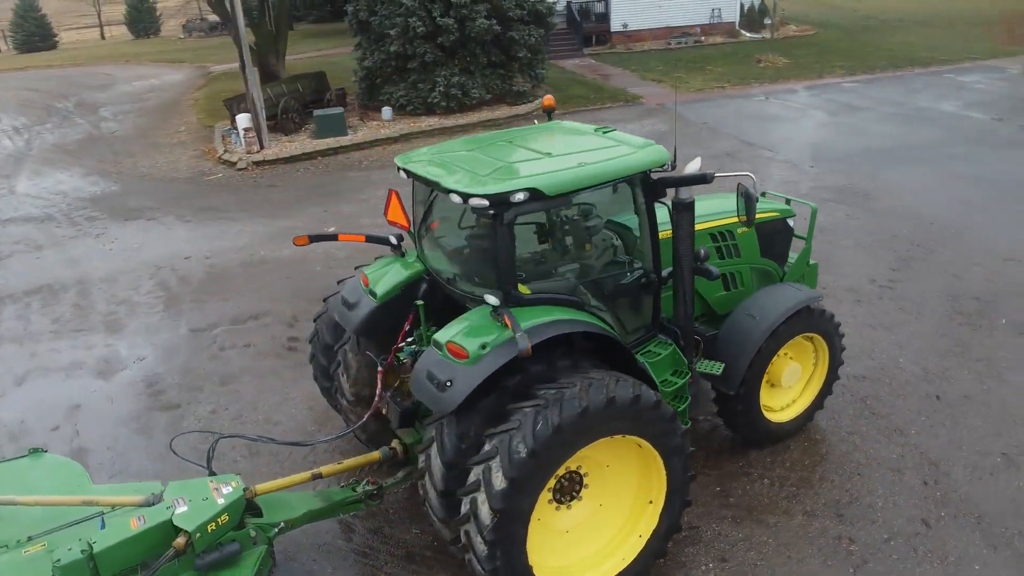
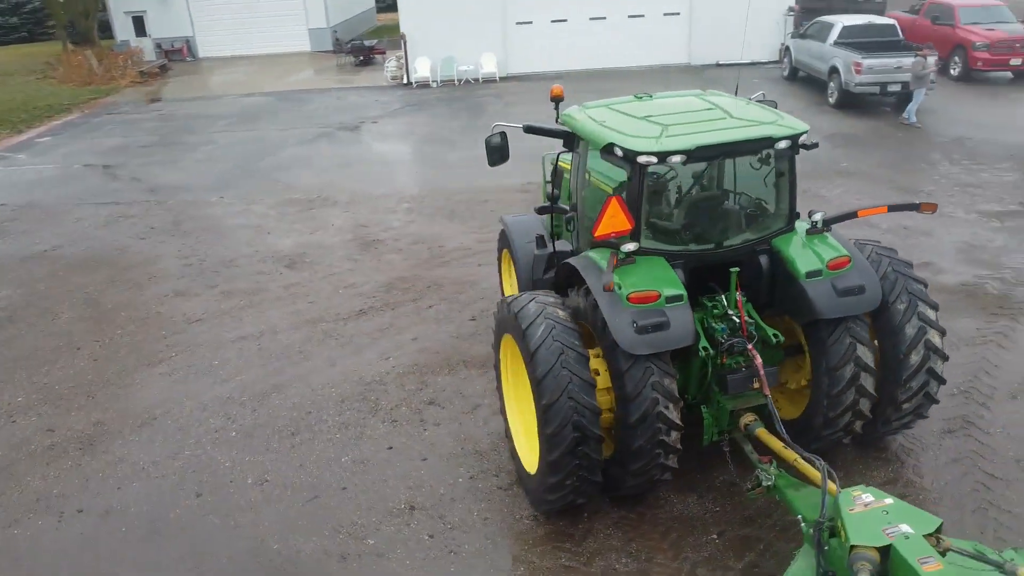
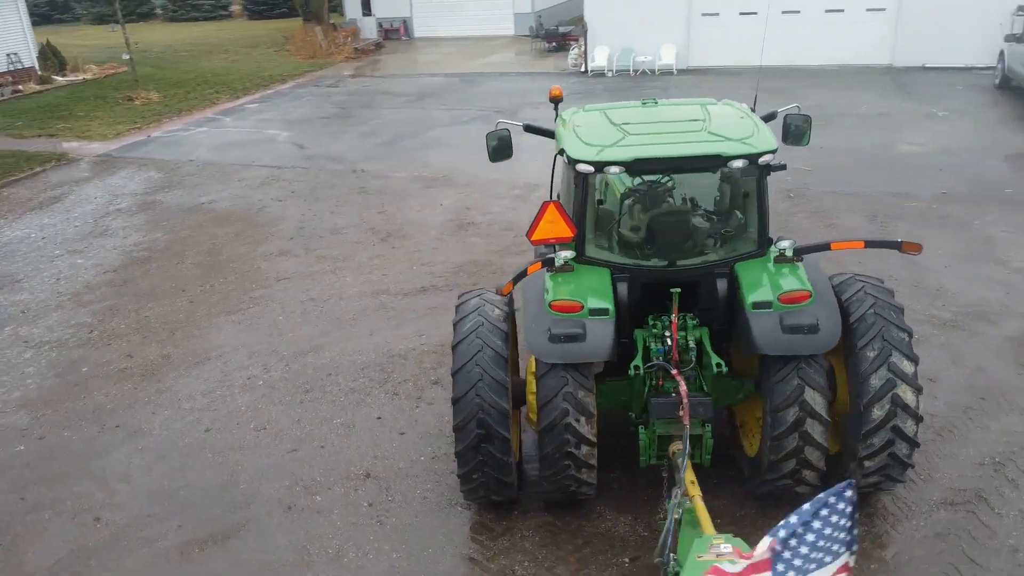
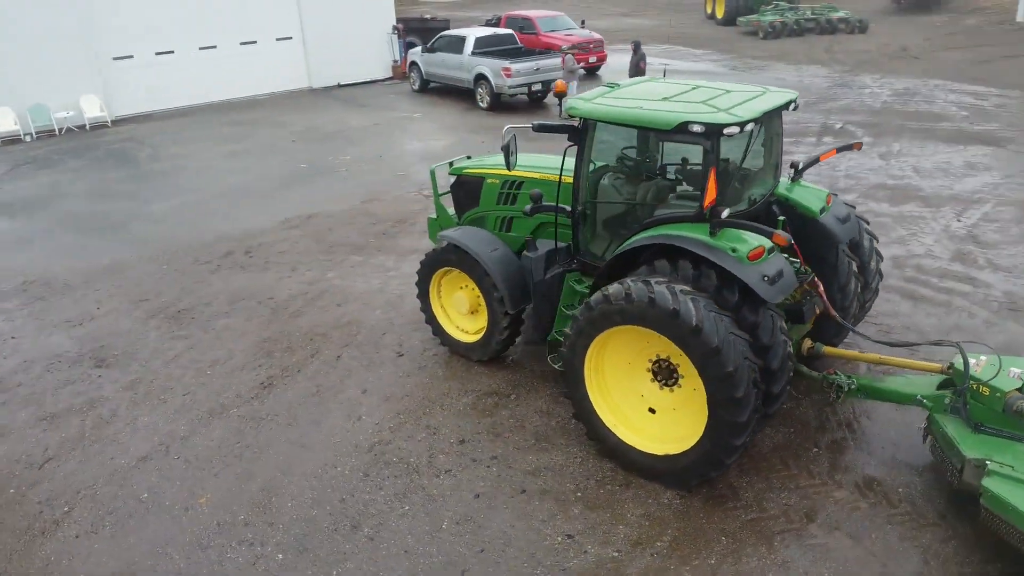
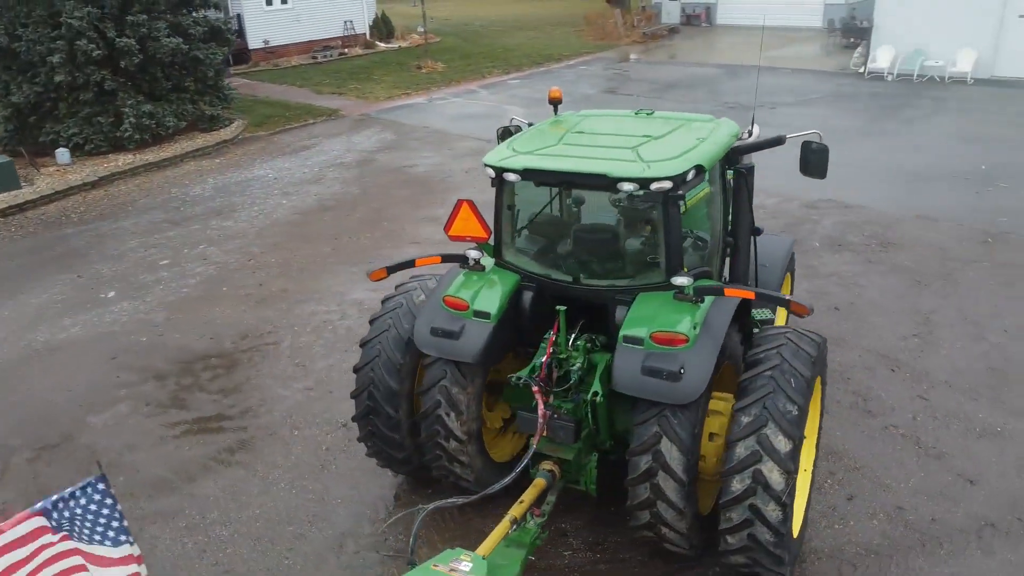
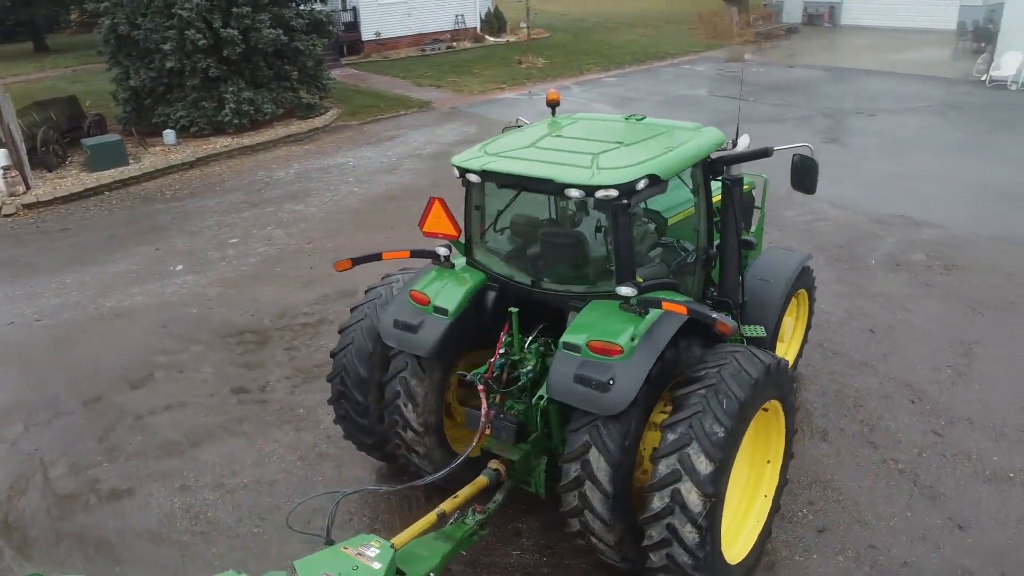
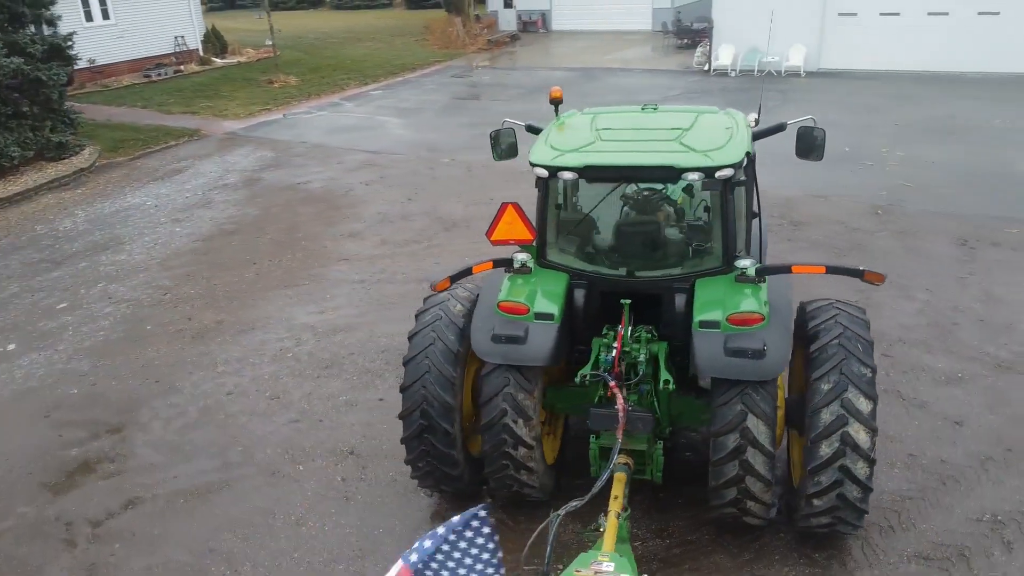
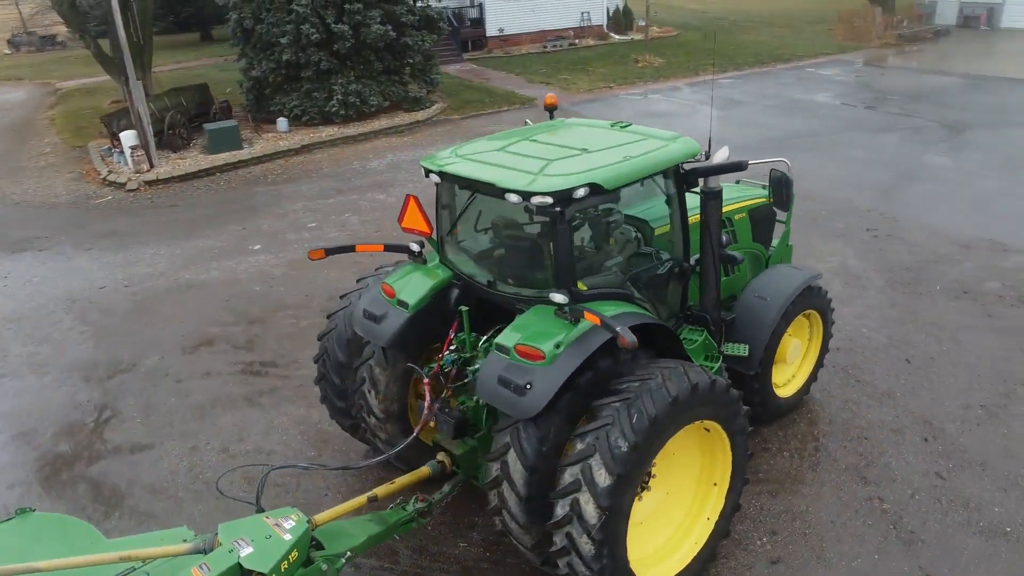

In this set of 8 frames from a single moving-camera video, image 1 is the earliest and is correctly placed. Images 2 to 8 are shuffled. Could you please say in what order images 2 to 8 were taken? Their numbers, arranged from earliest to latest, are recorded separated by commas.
8, 6, 5, 7, 3, 2, 4
